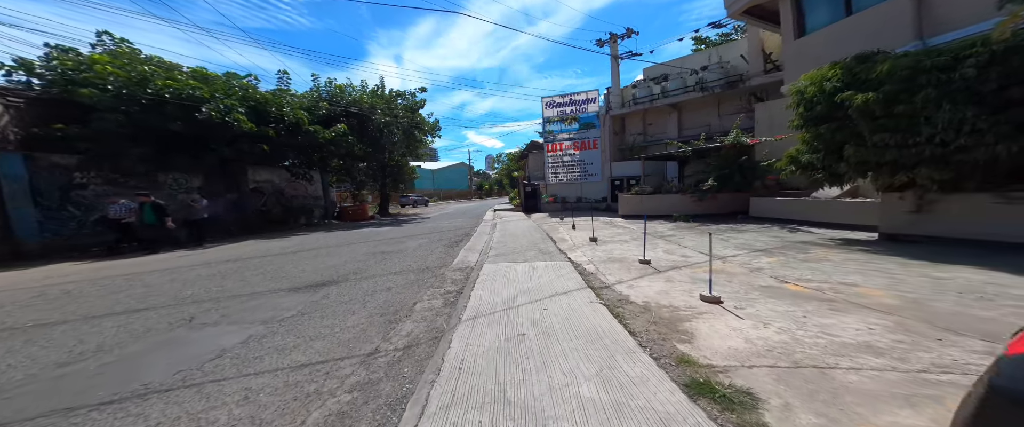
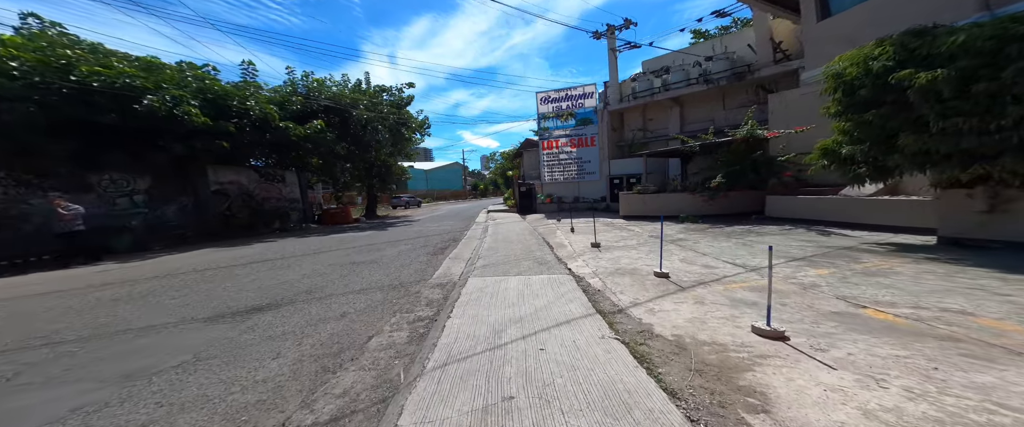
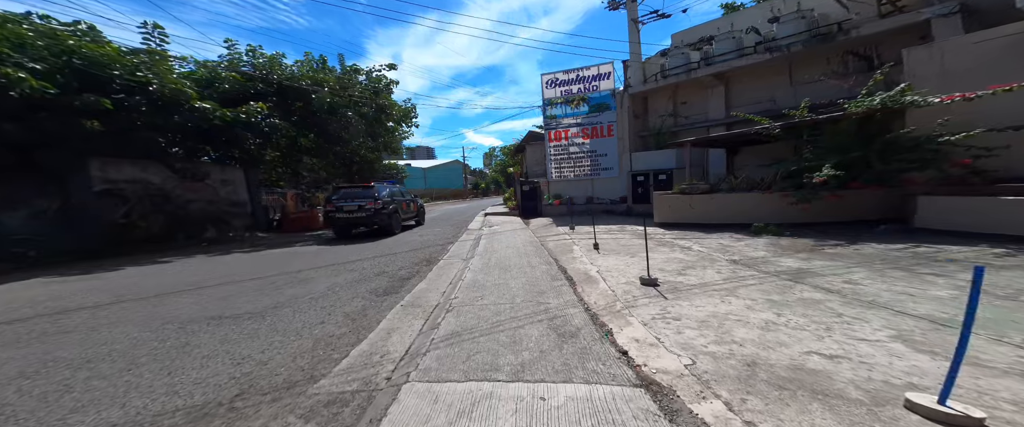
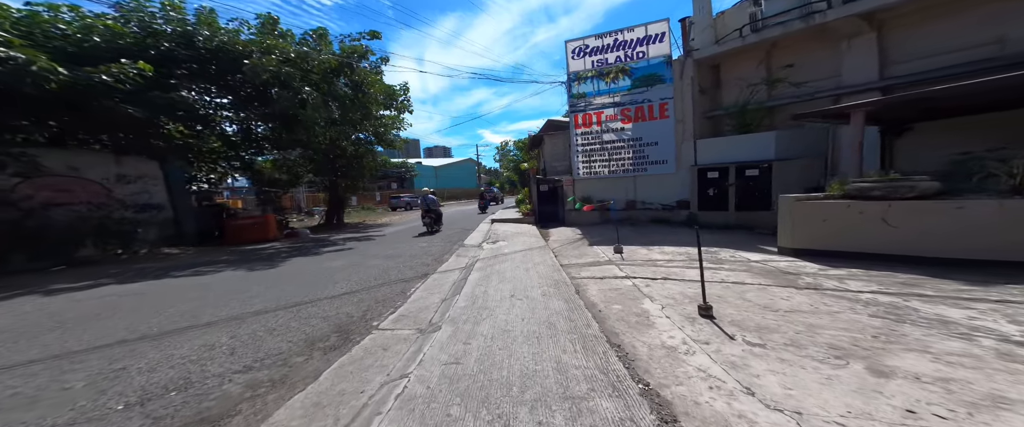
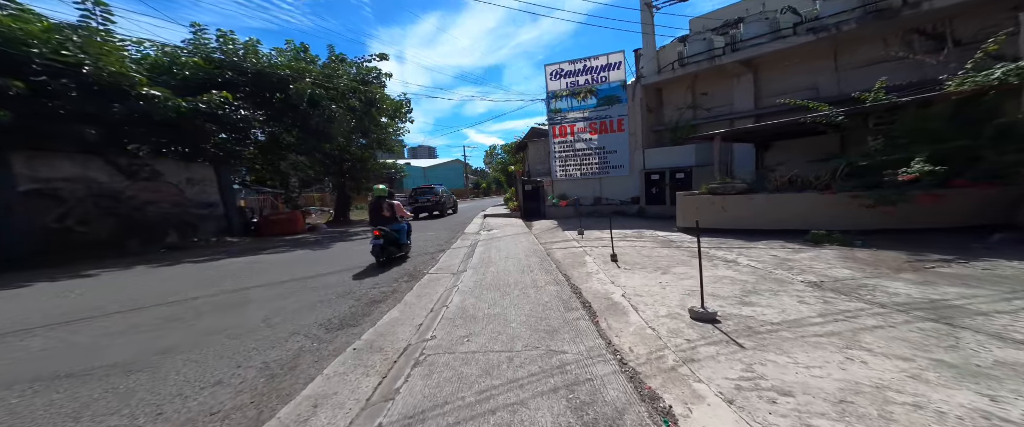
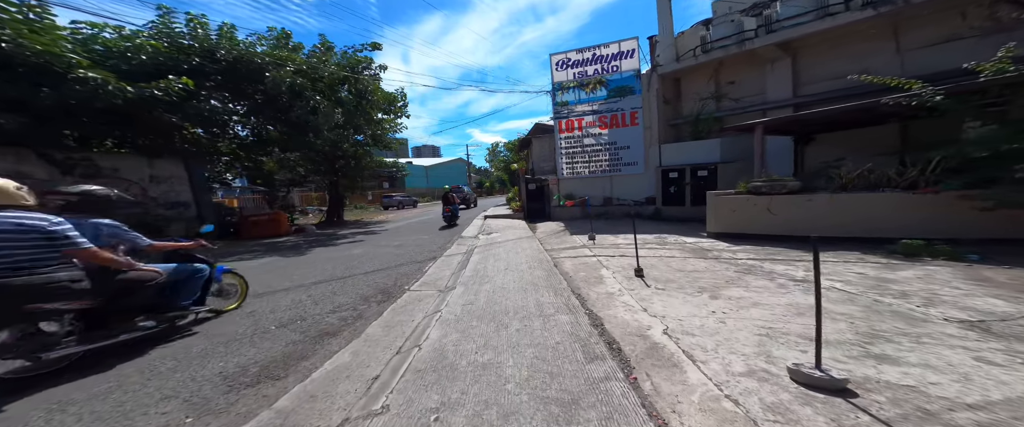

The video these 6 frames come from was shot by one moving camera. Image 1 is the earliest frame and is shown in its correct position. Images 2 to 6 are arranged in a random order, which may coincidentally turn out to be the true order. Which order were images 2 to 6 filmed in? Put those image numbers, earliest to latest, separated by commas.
2, 3, 5, 6, 4
